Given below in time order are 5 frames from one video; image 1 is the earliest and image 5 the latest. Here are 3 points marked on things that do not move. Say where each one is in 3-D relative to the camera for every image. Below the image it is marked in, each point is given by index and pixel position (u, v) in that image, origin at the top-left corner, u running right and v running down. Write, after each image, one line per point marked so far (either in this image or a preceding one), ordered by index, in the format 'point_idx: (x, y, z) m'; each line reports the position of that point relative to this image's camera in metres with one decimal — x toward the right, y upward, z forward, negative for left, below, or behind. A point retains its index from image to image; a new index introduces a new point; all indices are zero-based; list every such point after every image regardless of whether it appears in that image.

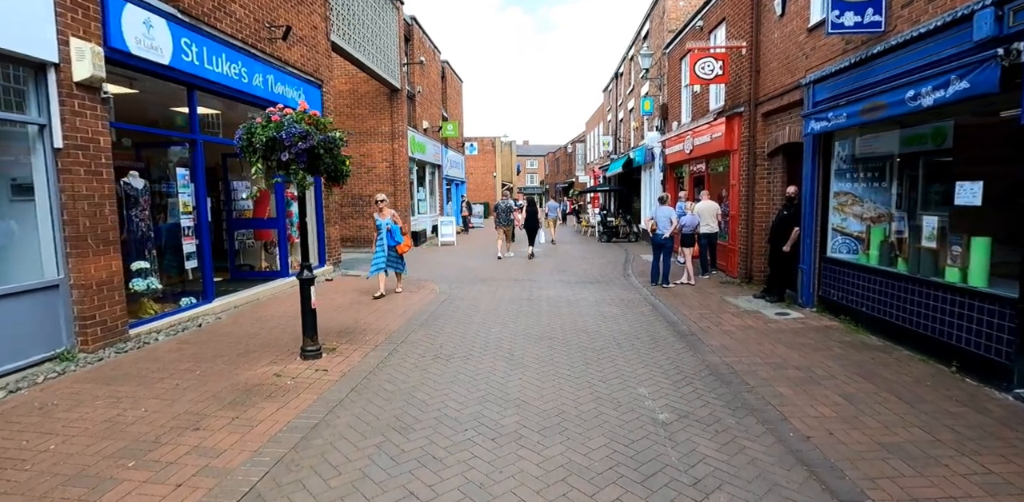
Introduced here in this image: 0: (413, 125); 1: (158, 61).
0: (-3.3, +4.3, +18.1) m
1: (-4.1, +2.2, +6.3) m
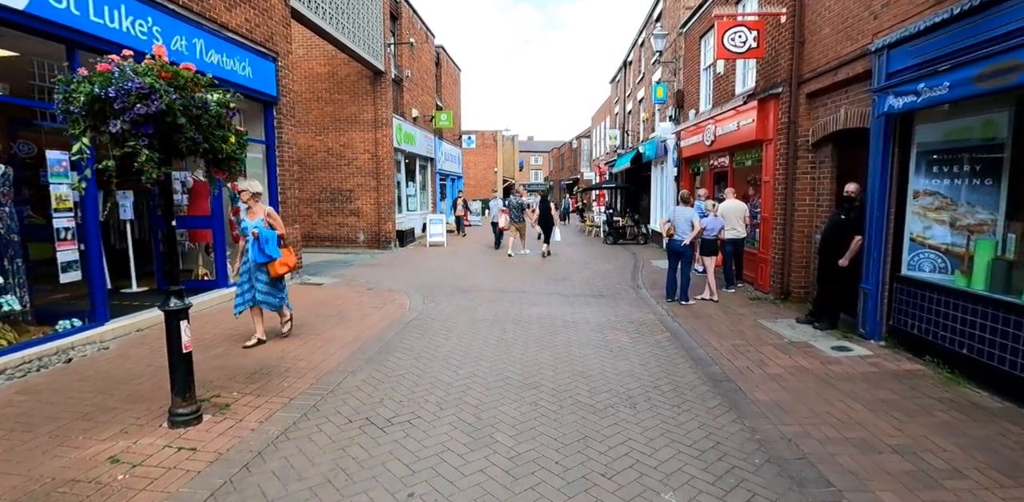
0: (-3.4, +4.2, +16.5) m
1: (-4.4, +2.1, +4.6) m
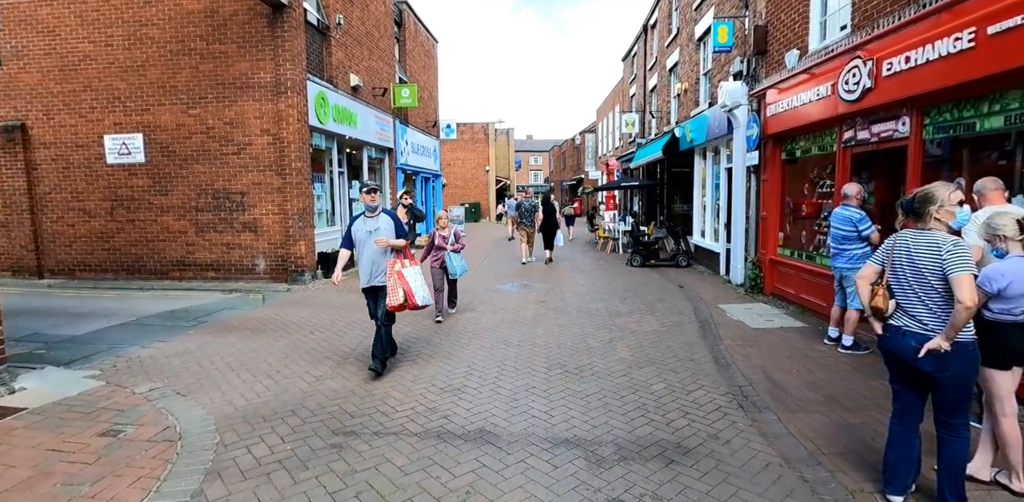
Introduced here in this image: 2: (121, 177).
0: (-3.8, +3.6, +11.1) m
1: (-4.8, +1.5, -0.7) m
2: (-7.3, +1.4, +10.1) m
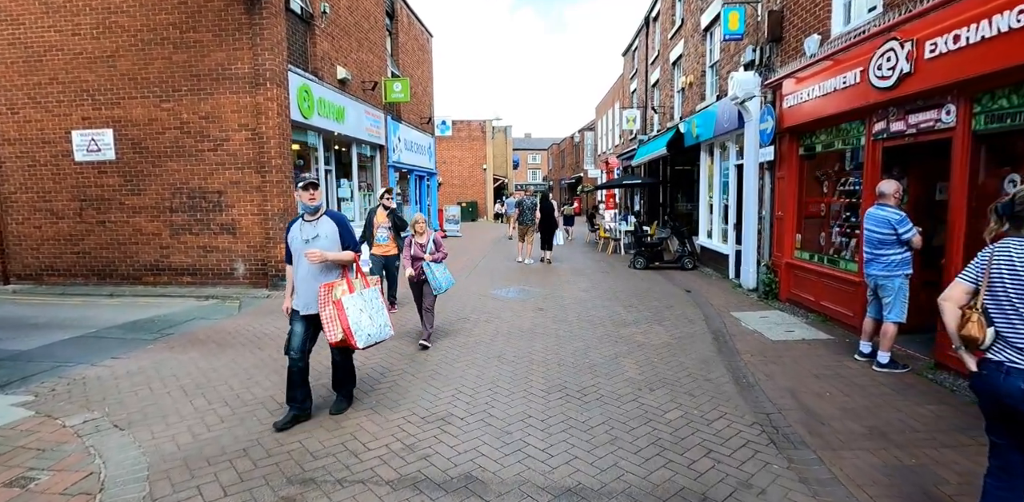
0: (-3.8, +3.5, +10.5) m
1: (-4.8, +1.5, -1.3) m
2: (-7.4, +1.3, +9.5) m
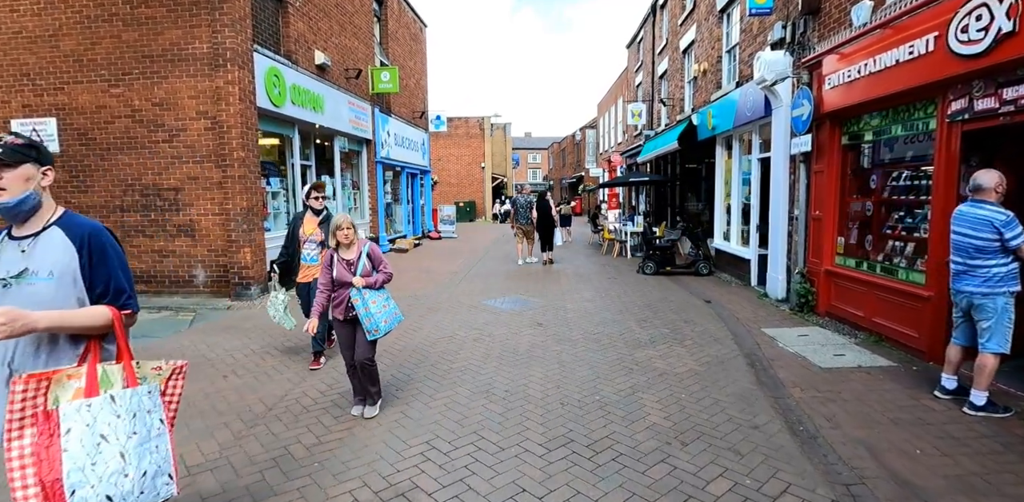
0: (-3.9, +3.5, +9.4) m
1: (-4.9, +1.4, -2.4) m
2: (-7.5, +1.3, +8.4) m
